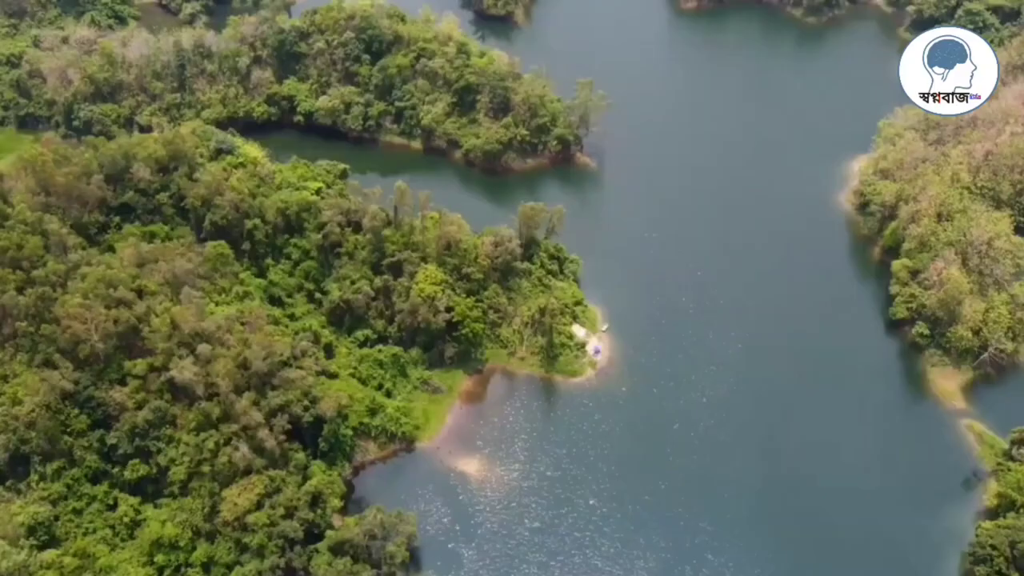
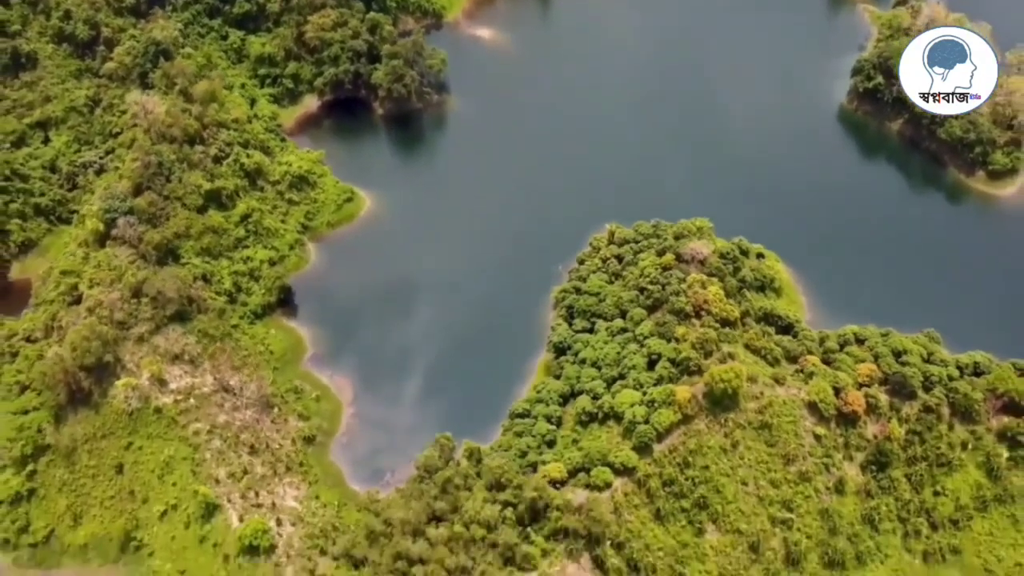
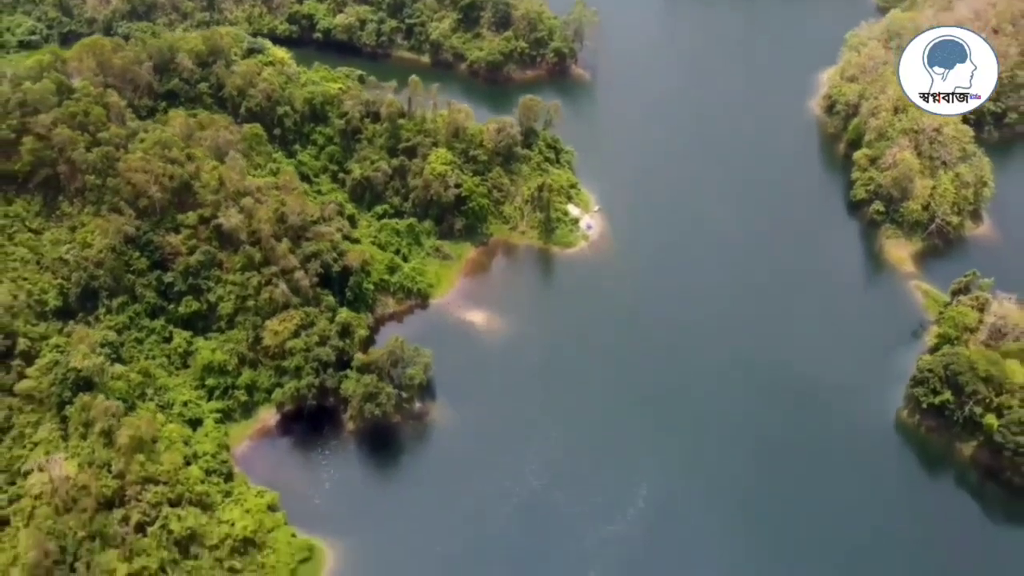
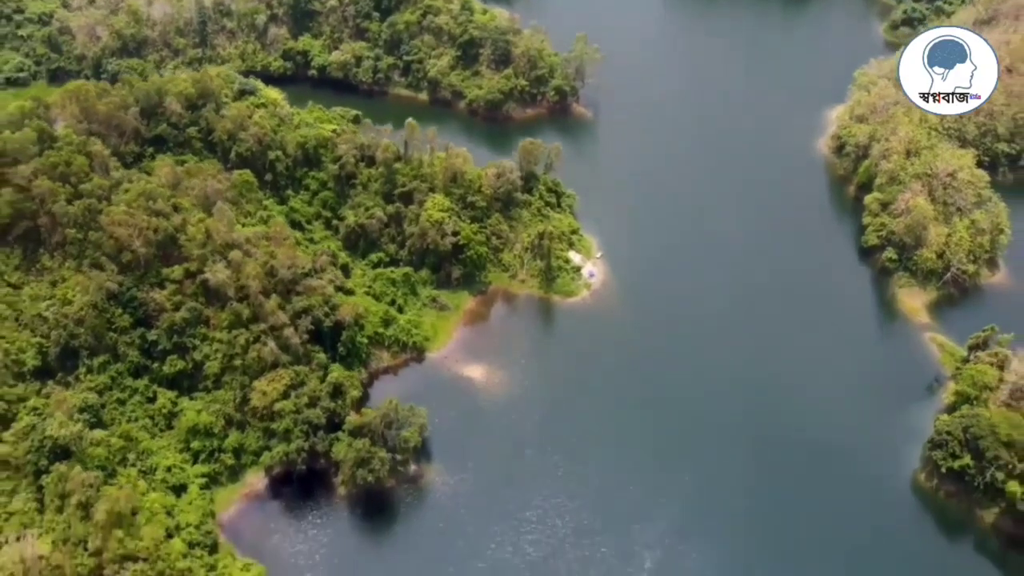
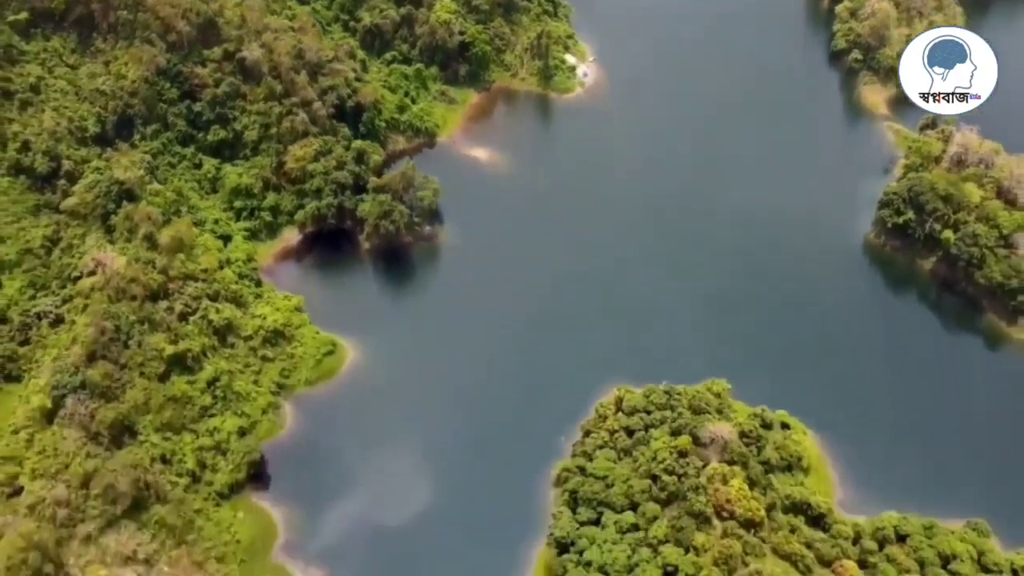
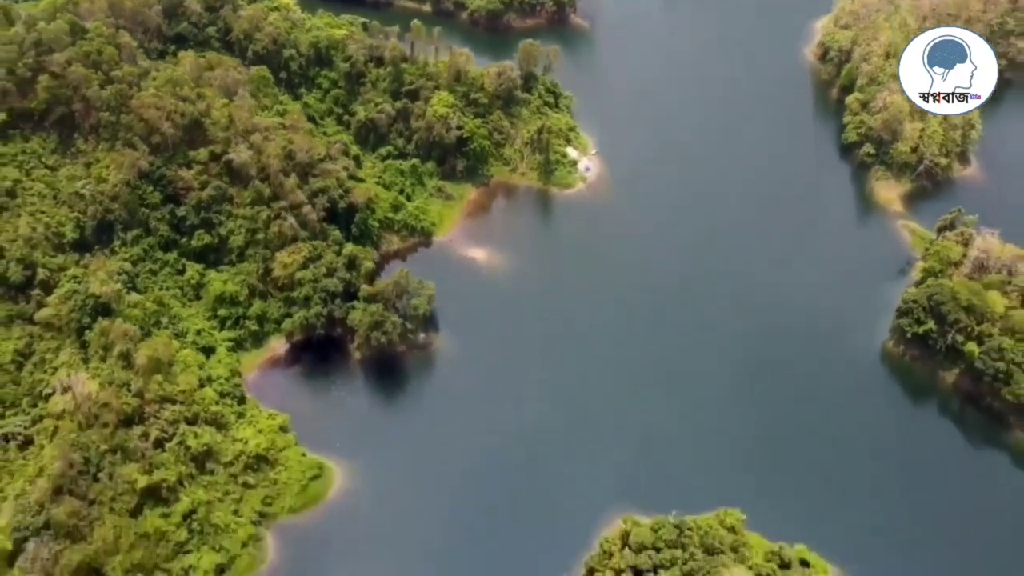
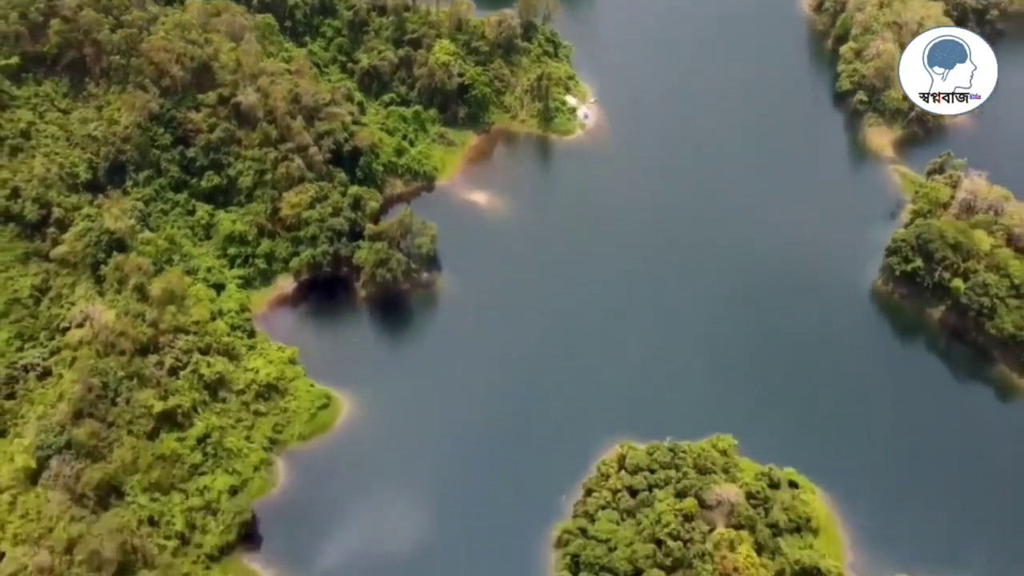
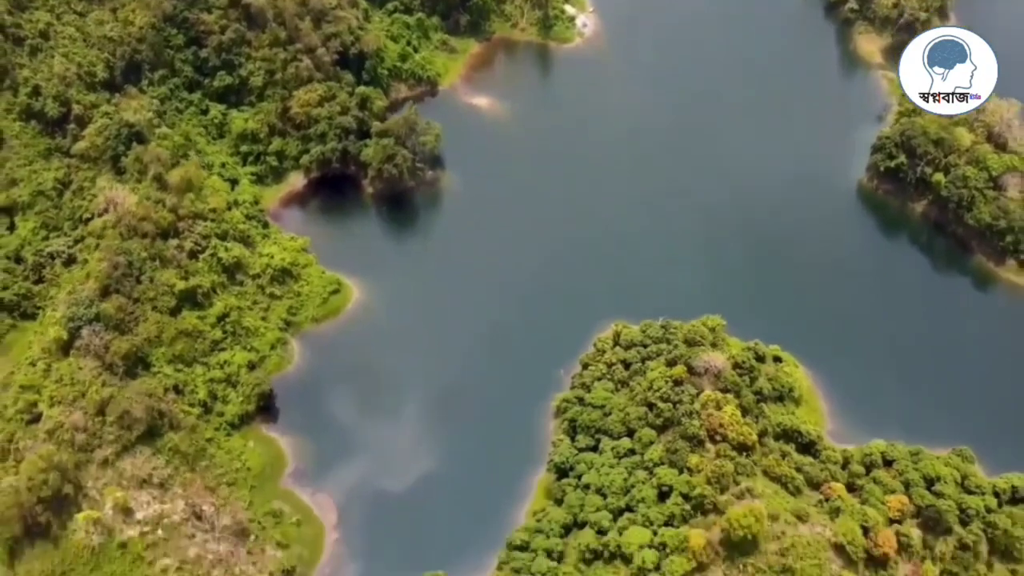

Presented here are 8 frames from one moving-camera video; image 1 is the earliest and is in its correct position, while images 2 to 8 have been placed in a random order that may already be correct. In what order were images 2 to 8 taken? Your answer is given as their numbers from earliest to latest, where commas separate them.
4, 3, 6, 7, 5, 8, 2
